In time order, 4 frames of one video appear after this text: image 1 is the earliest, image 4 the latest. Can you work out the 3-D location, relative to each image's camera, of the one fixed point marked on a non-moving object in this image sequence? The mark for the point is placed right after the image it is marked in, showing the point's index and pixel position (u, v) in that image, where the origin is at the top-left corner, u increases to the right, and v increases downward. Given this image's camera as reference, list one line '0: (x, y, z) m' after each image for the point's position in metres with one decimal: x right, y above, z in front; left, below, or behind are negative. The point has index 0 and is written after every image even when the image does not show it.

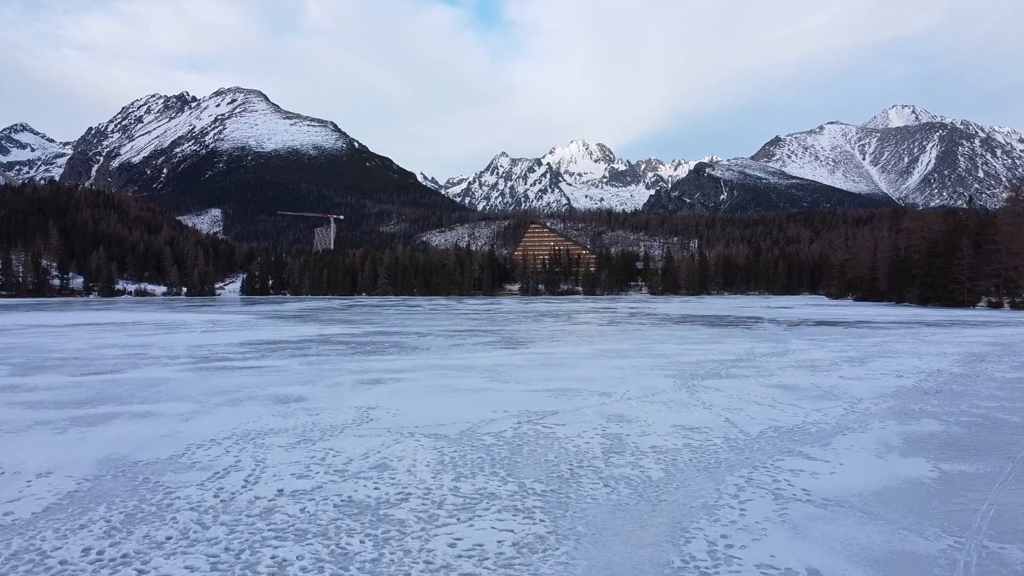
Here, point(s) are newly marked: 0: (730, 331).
0: (+5.0, -1.0, +20.1) m
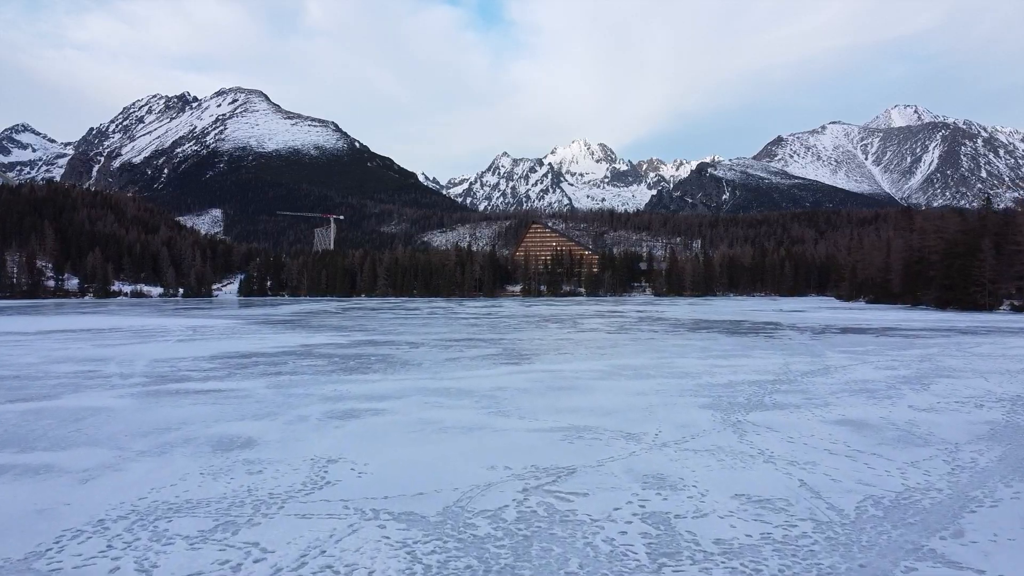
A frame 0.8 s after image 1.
0: (+5.0, -1.1, +18.3) m
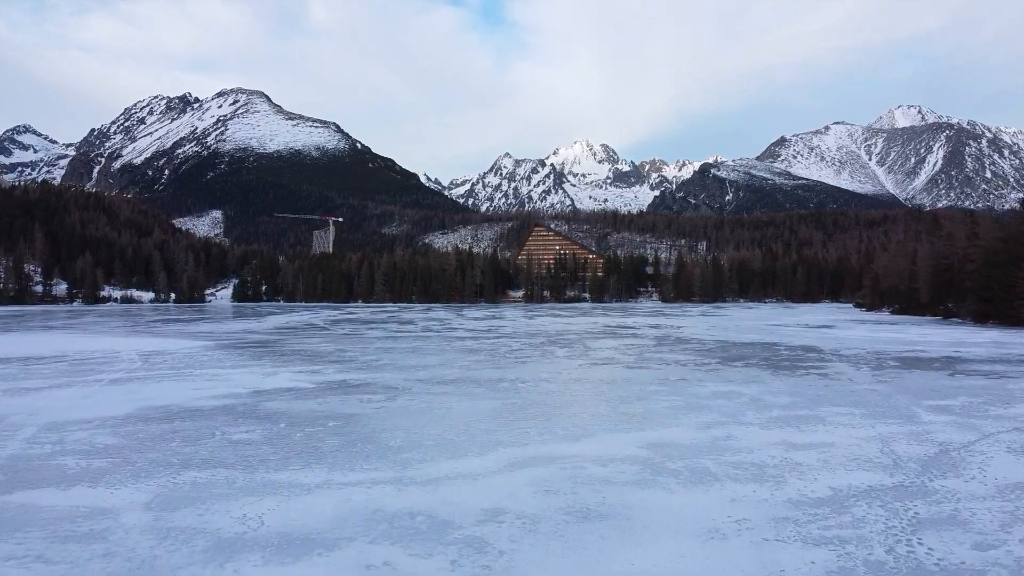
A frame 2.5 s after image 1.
0: (+5.0, -1.6, +15.0) m
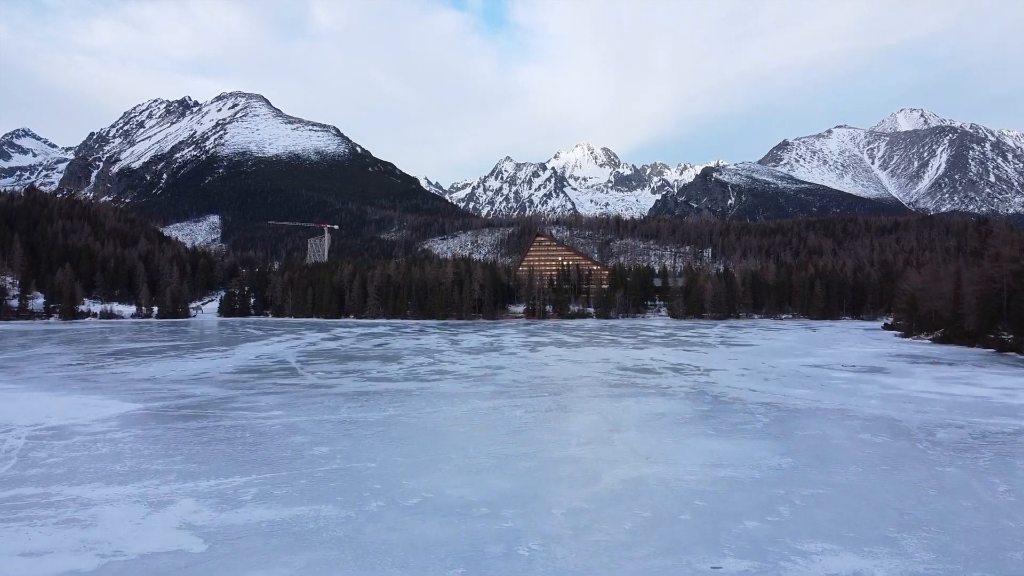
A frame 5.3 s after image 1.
0: (+5.0, -2.9, +9.7) m
